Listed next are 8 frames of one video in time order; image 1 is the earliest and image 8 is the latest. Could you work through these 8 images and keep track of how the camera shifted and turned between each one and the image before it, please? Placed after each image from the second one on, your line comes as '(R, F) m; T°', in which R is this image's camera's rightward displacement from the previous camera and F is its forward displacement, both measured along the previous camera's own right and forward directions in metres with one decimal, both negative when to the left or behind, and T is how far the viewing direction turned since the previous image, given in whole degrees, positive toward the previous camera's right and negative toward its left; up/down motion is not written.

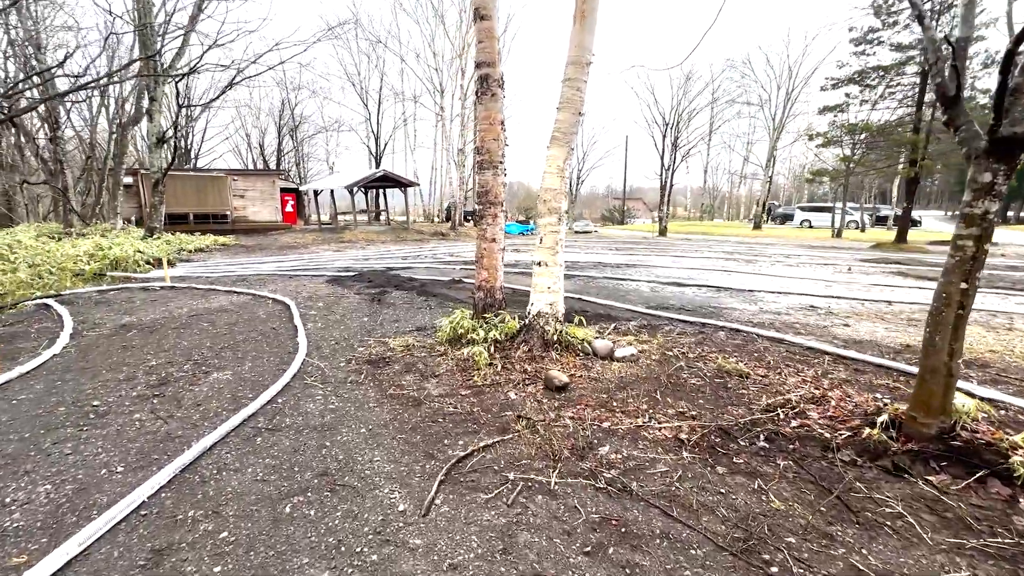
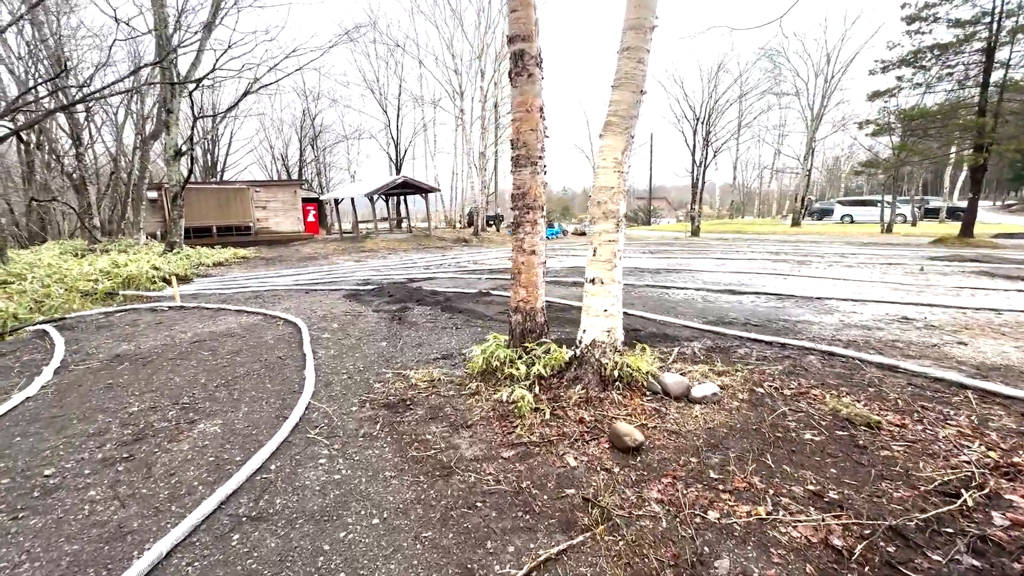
(-0.1, +0.6) m; -3°
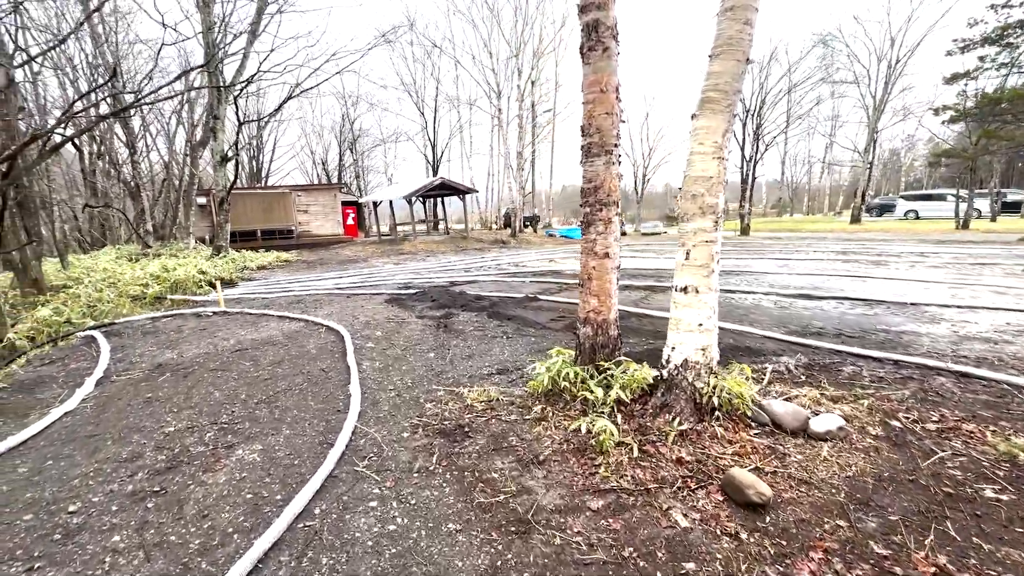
(-0.2, +0.4) m; -4°
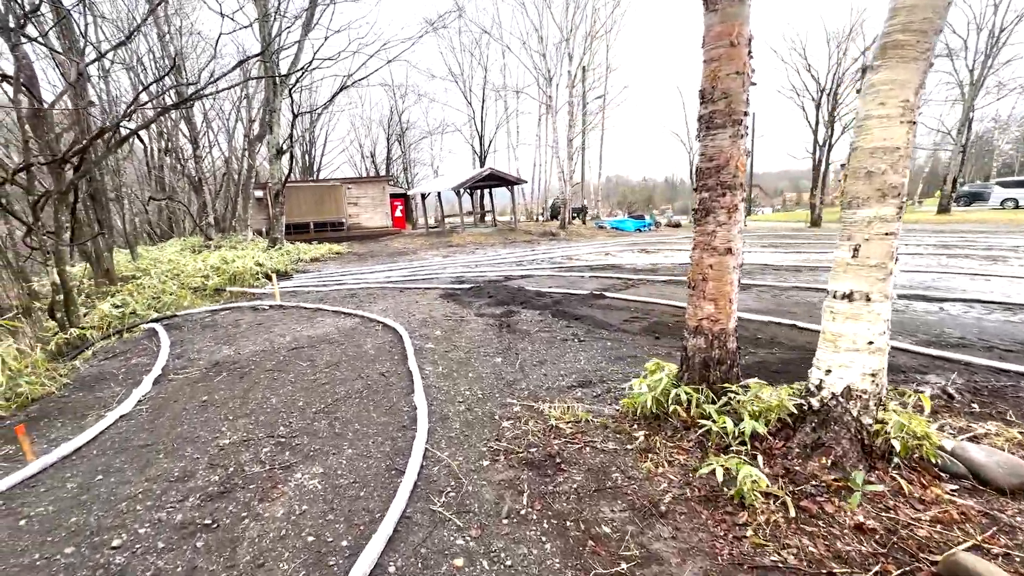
(-0.3, +0.4) m; -5°
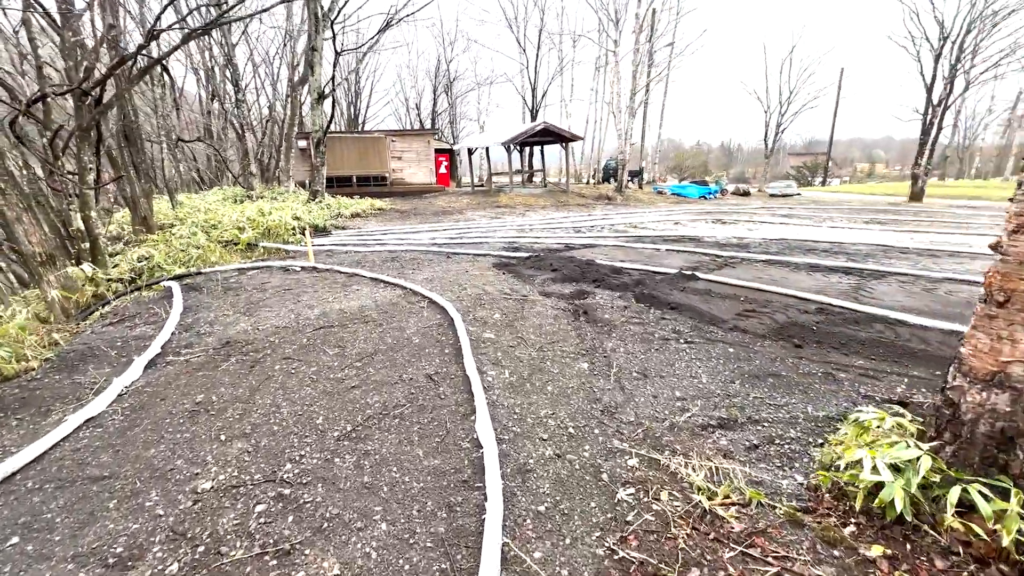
(-0.3, +0.9) m; -5°
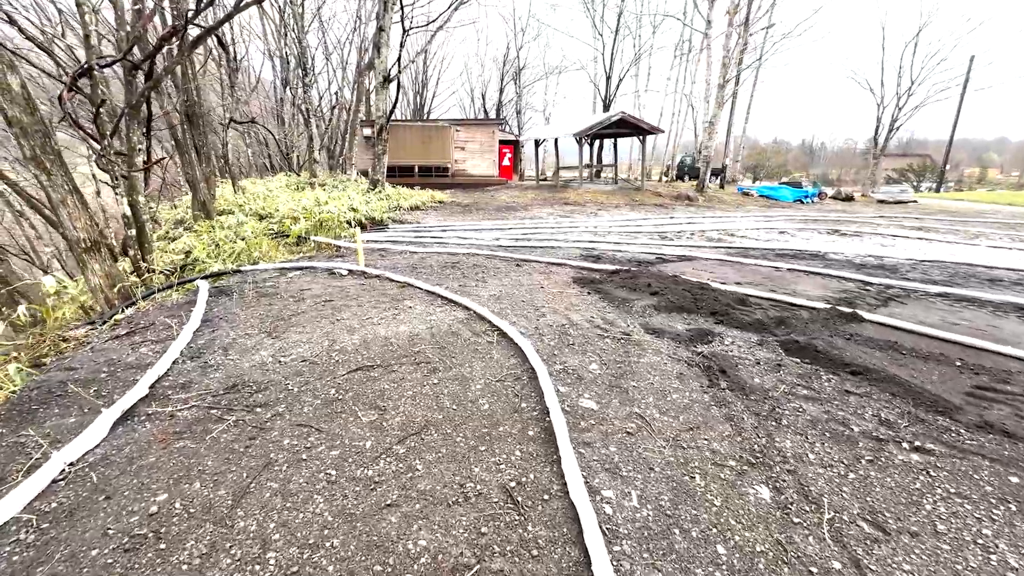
(-0.3, +0.9) m; -7°
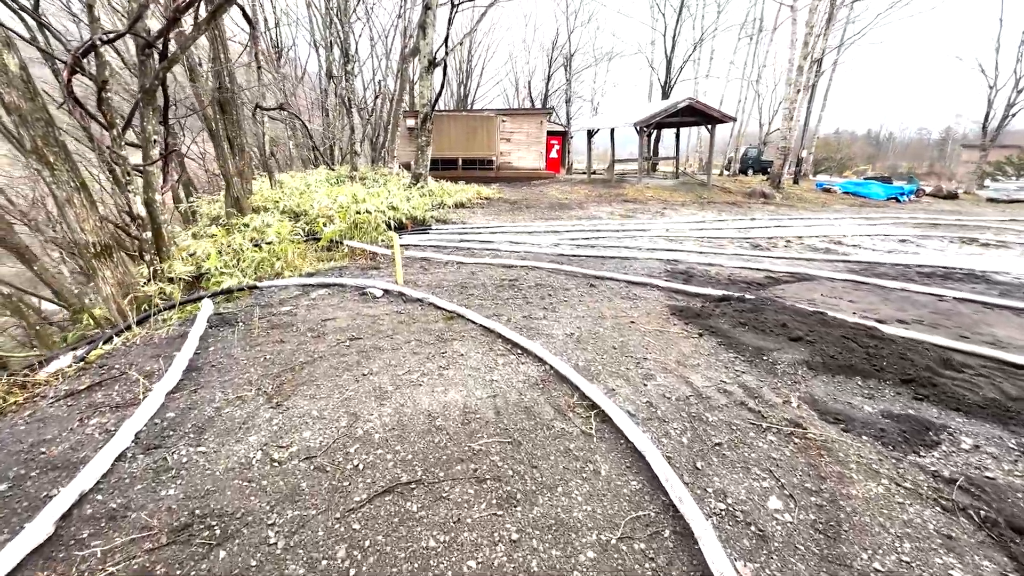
(-0.3, +0.9) m; -5°
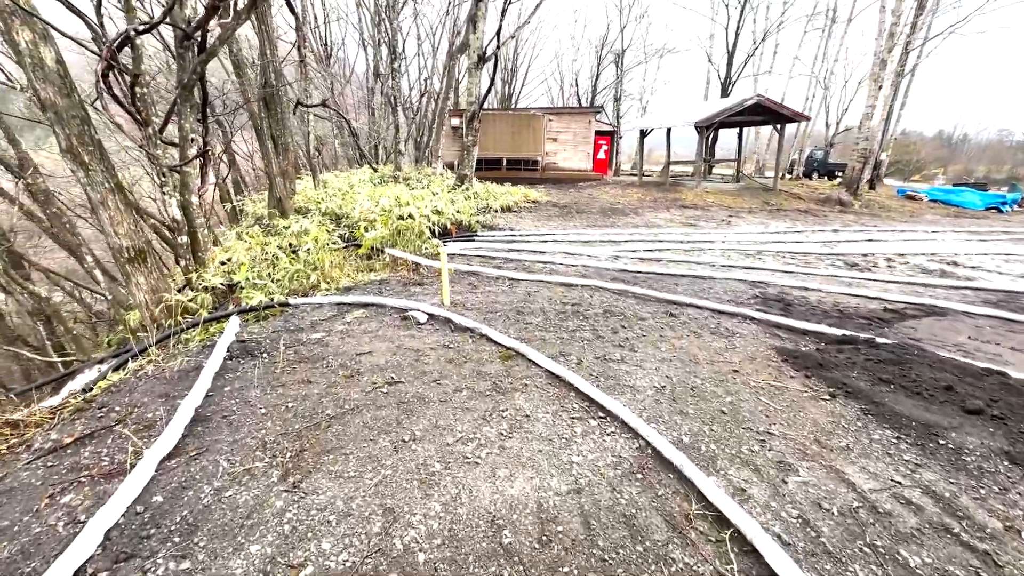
(-0.2, +0.5) m; -5°
